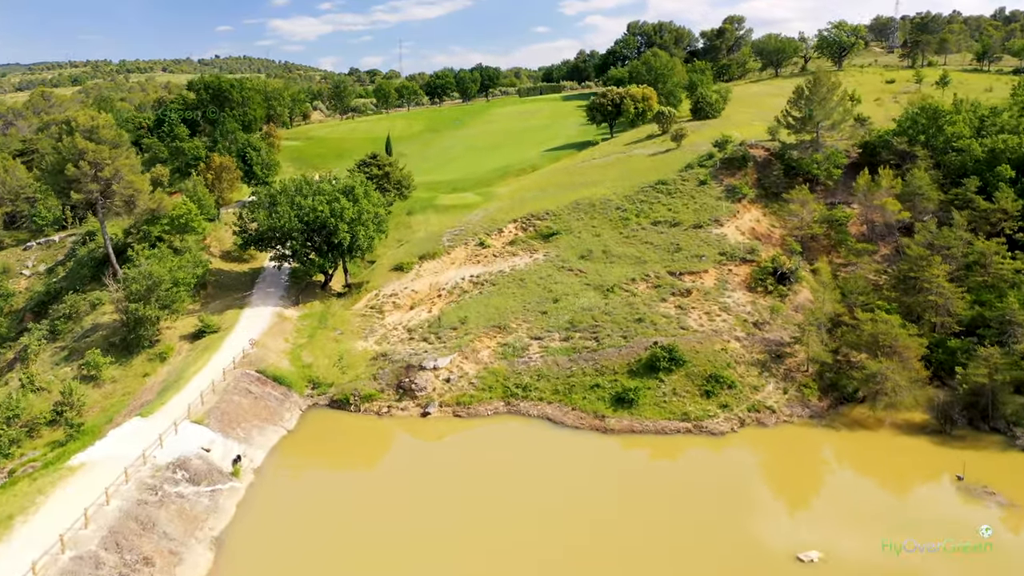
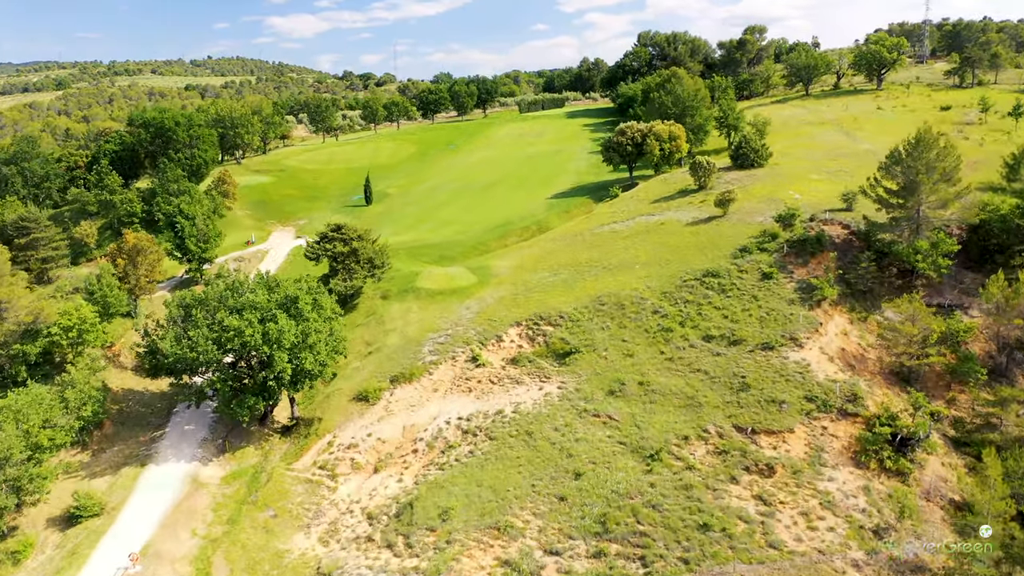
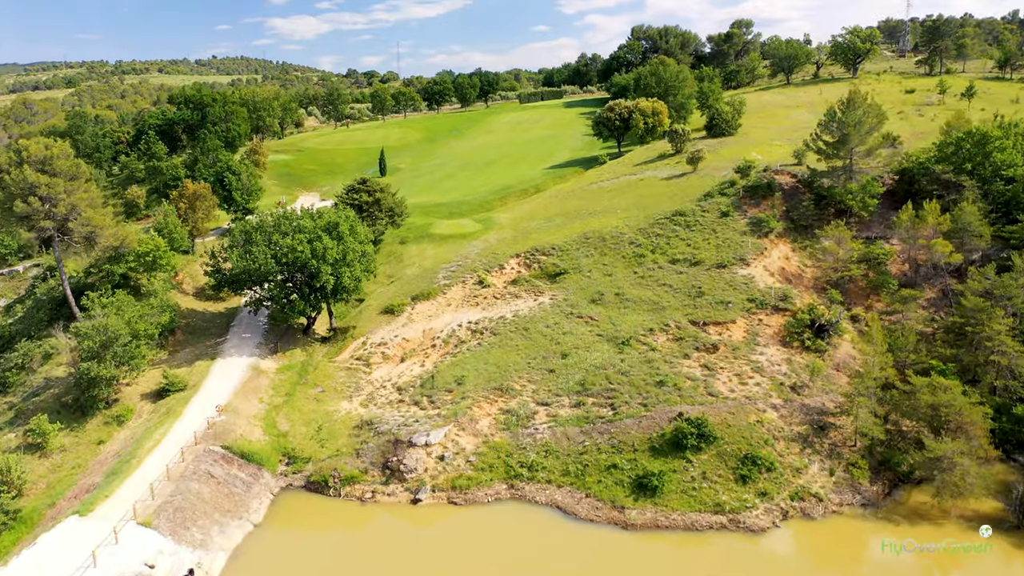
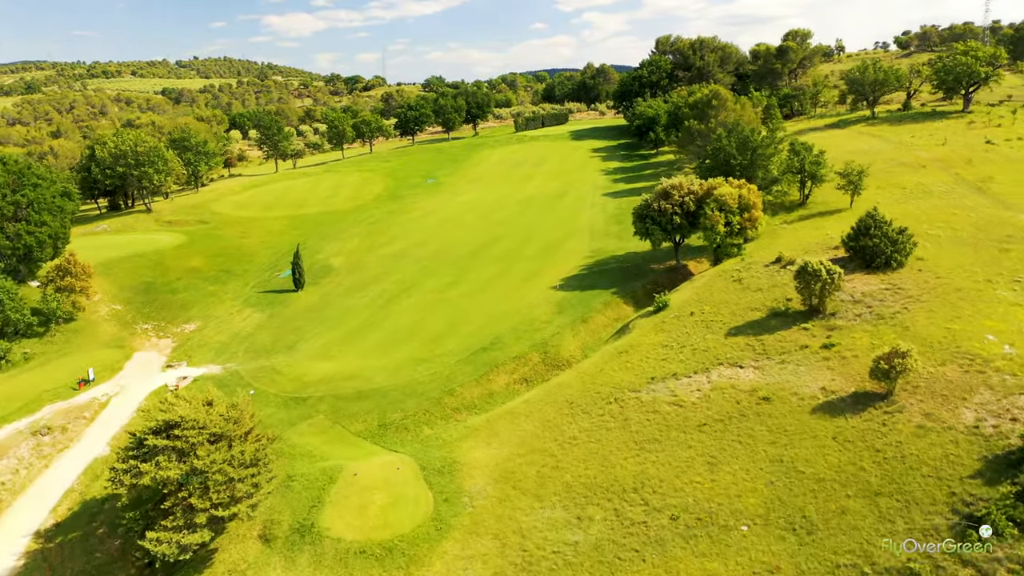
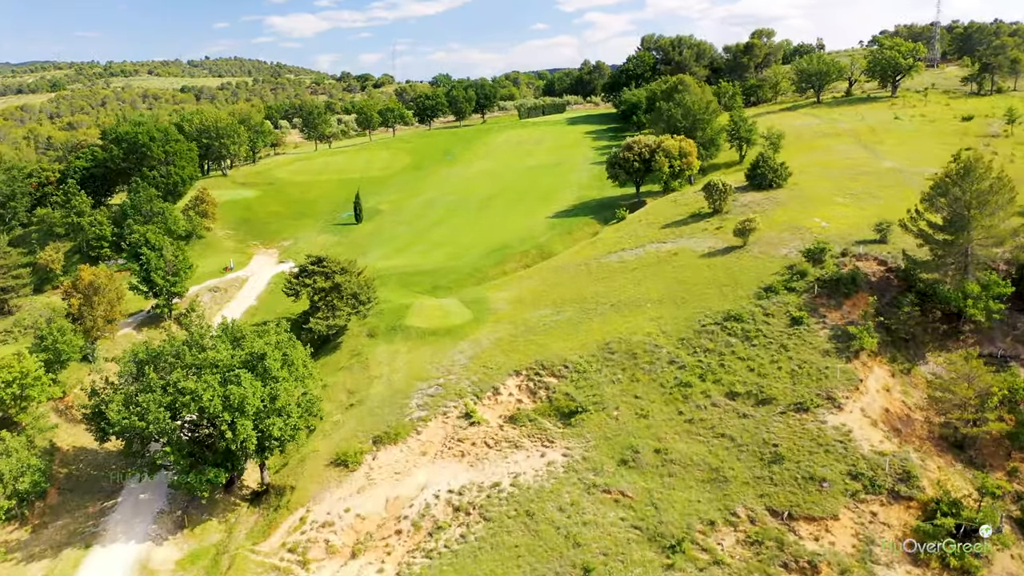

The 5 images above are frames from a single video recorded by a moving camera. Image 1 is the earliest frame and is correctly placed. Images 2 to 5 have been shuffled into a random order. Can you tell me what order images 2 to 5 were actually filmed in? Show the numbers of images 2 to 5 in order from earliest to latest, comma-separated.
3, 2, 5, 4
